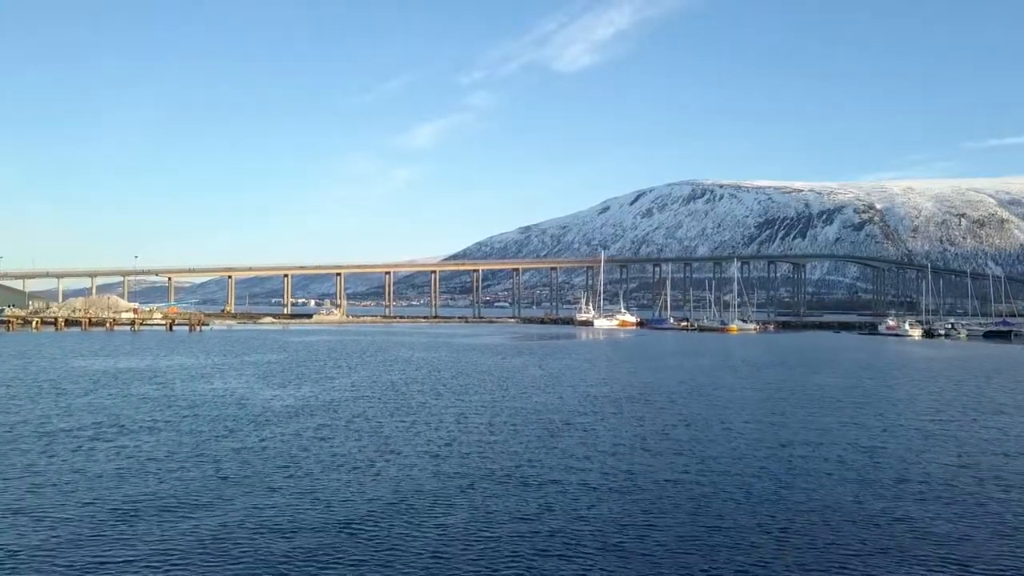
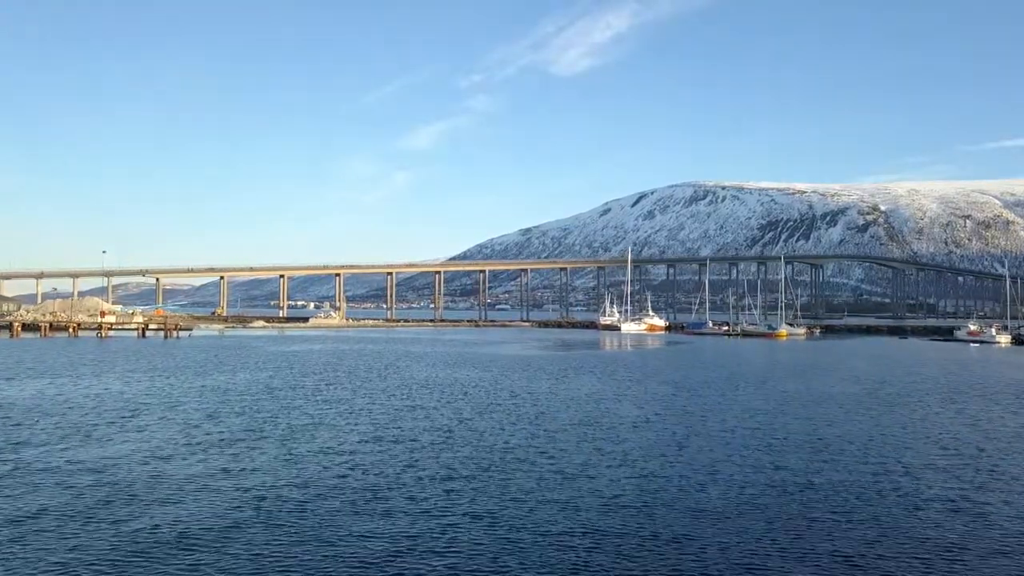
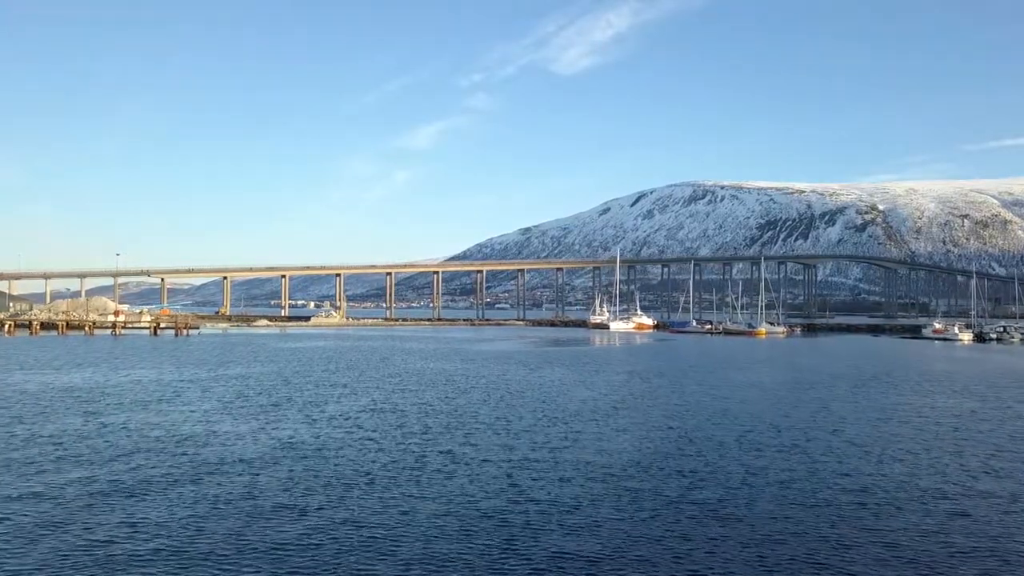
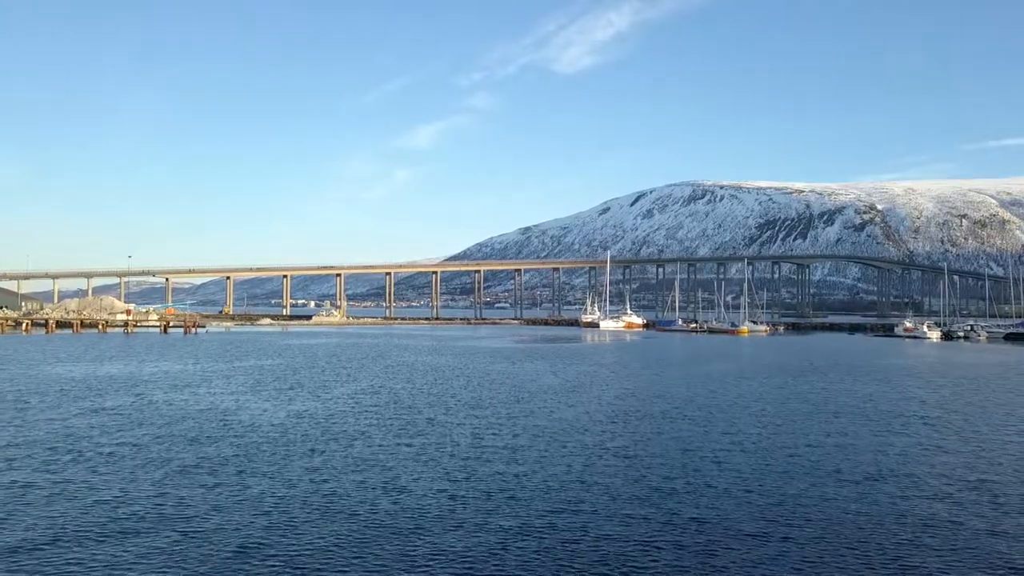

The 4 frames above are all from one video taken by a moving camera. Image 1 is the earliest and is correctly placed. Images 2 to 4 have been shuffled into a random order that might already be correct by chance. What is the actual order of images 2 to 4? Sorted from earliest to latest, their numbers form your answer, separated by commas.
4, 3, 2
